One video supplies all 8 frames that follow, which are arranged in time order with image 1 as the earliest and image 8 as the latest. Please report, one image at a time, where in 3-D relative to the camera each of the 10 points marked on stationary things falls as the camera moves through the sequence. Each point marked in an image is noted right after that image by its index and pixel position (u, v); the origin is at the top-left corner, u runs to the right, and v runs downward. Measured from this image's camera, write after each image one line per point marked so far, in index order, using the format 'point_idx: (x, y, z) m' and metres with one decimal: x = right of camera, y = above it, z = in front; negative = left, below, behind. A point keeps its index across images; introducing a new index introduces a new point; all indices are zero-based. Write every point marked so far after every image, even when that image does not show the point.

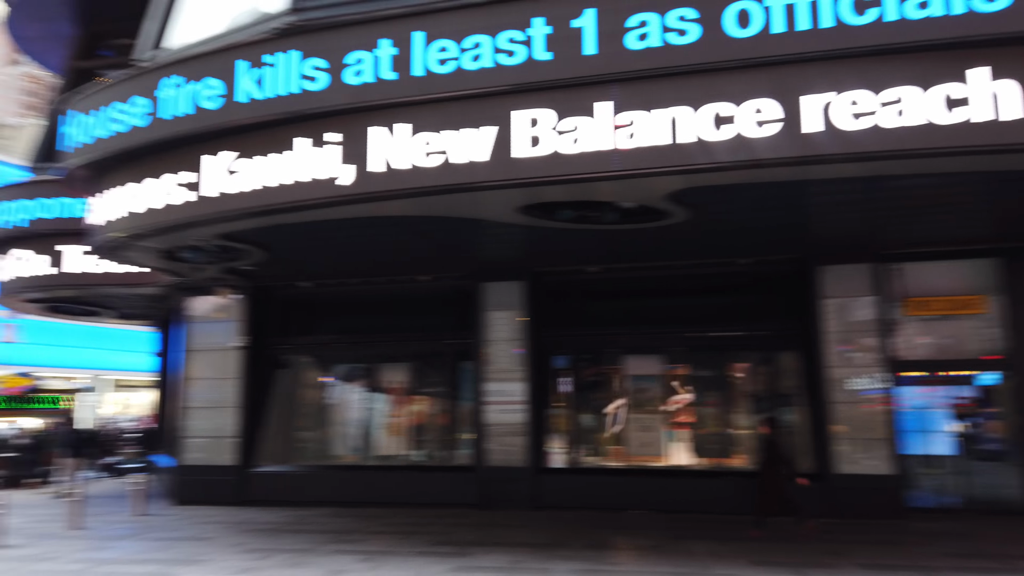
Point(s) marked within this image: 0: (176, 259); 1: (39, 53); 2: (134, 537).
0: (-5.0, +0.4, +11.5) m
1: (-12.2, +6.1, +20.1) m
2: (-6.0, -3.9, +12.1) m
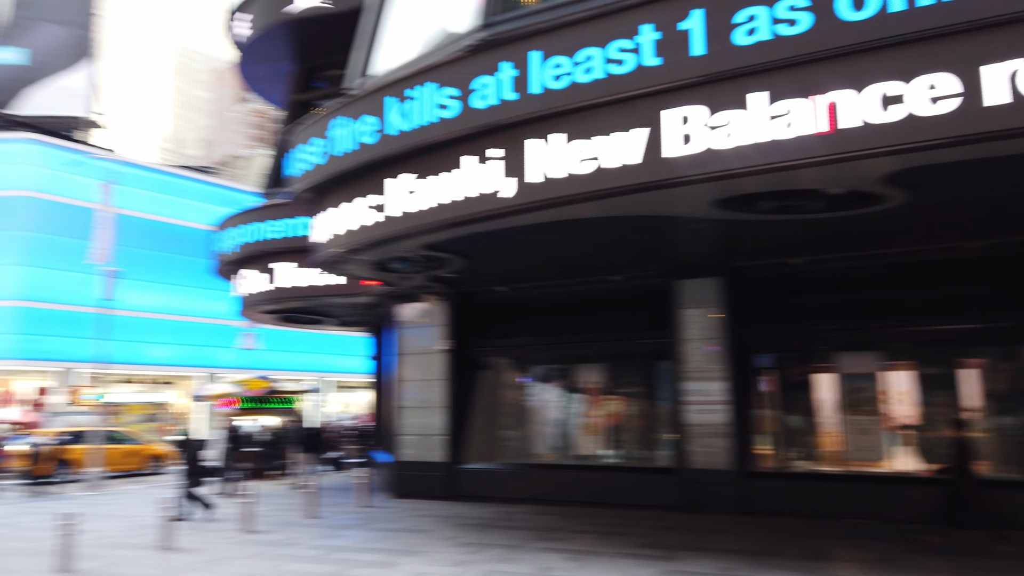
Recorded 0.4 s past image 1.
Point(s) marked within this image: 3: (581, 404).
0: (-2.0, +0.3, +12.3) m
1: (-7.1, +5.7, +22.5) m
2: (-2.6, -4.1, +13.2) m
3: (+1.3, -2.3, +15.0) m
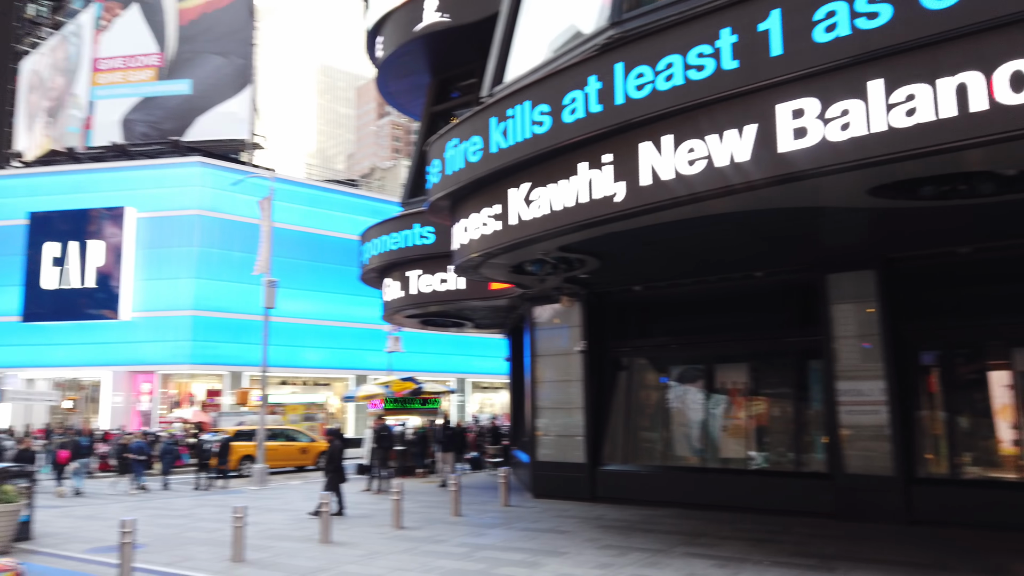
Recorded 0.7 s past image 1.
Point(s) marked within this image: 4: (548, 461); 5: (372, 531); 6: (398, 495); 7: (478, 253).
0: (+0.2, +0.3, +12.5) m
1: (-3.2, +5.6, +23.4) m
2: (-0.1, -4.2, +13.4) m
3: (+4.0, -2.2, +14.5) m
4: (+0.7, -3.6, +15.8) m
5: (-2.5, -4.3, +13.6) m
6: (-2.1, -3.8, +14.0) m
7: (-0.5, +0.5, +10.4) m
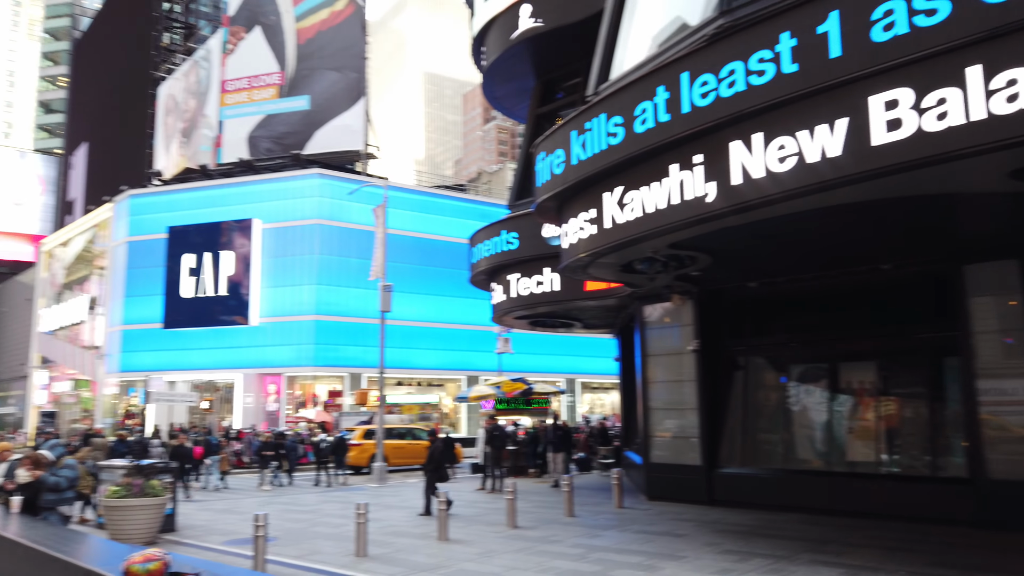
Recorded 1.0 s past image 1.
0: (+1.9, +0.3, +12.3) m
1: (+0.1, +5.5, +23.6) m
2: (+1.8, -4.2, +13.3) m
3: (+6.1, -2.1, +13.8) m
4: (+3.1, -3.5, +15.5) m
5: (-0.4, -4.4, +13.8) m
6: (0.0, -3.8, +14.1) m
7: (+1.0, +0.5, +10.4) m
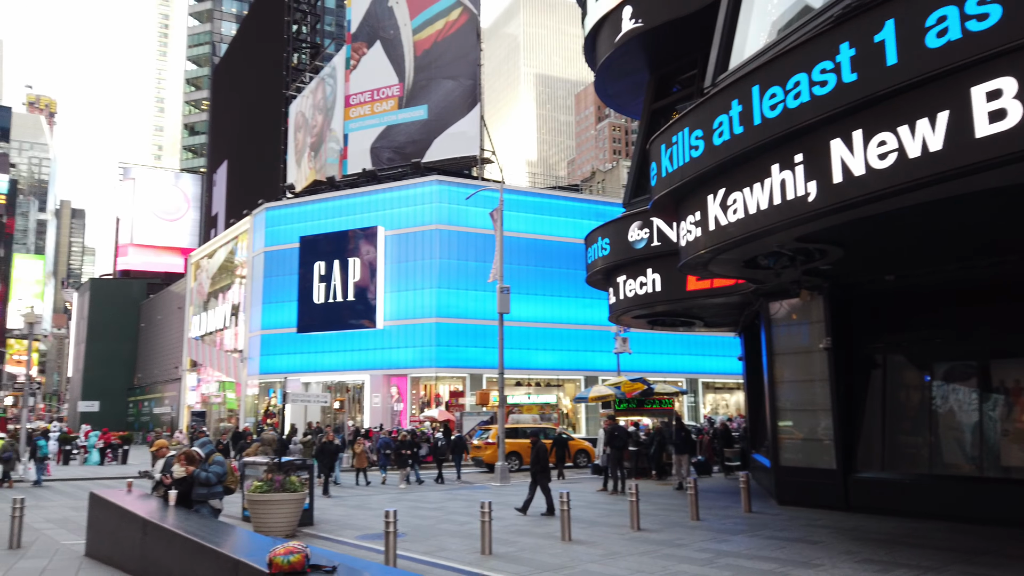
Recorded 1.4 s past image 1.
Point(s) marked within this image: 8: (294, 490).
0: (+3.8, +0.3, +11.9) m
1: (+3.5, +5.6, +23.3) m
2: (+3.9, -4.1, +12.8) m
3: (+8.1, -2.0, +12.7) m
4: (+5.5, -3.5, +14.9) m
5: (+1.8, -4.4, +13.7) m
6: (+2.3, -3.8, +13.9) m
7: (+2.6, +0.5, +10.1) m
8: (-4.0, -3.7, +14.1) m
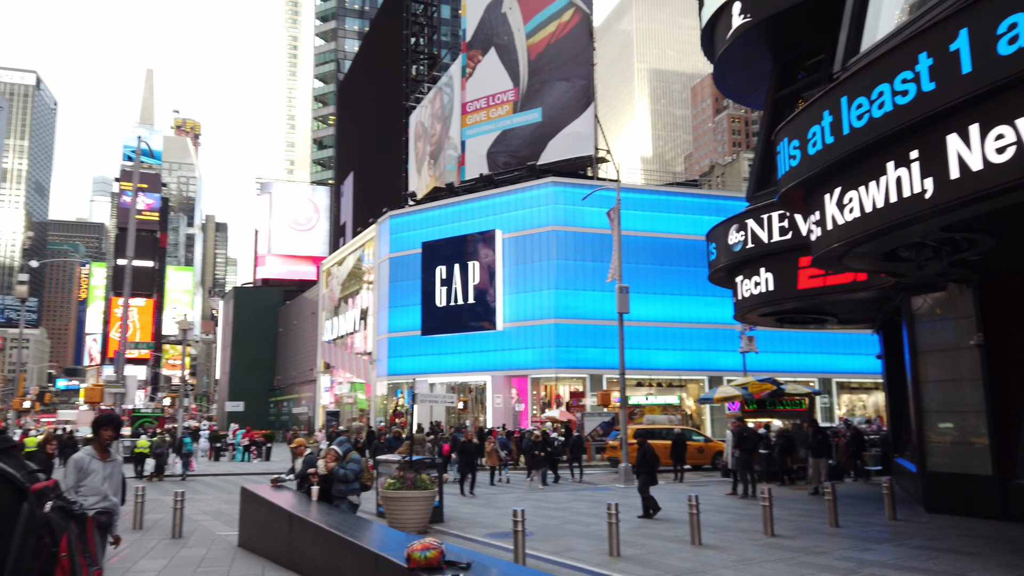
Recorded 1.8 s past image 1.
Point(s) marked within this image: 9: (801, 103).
0: (+5.6, +0.4, +11.2) m
1: (+7.0, +5.6, +22.6) m
2: (+6.0, -4.0, +12.1) m
3: (+10.1, -1.8, +11.3) m
4: (+7.8, -3.3, +13.9) m
5: (+4.0, -4.3, +13.3) m
6: (+4.5, -3.7, +13.5) m
7: (+4.1, +0.6, +9.7) m
8: (-1.7, -3.8, +14.6) m
9: (+7.4, +4.8, +19.7) m
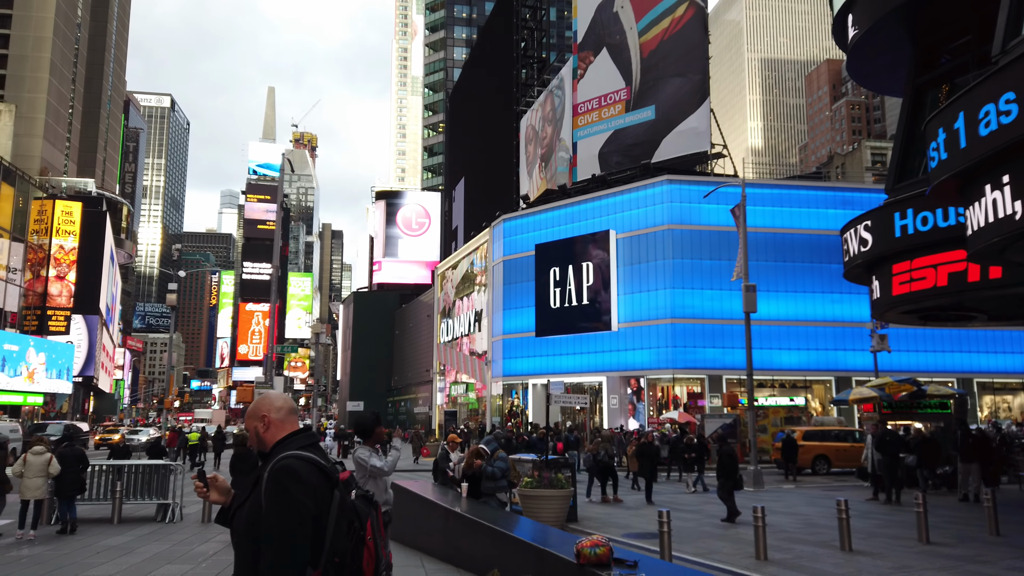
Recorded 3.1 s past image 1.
0: (+7.7, +0.5, +10.5) m
1: (+10.5, +5.7, +21.6) m
2: (+8.2, -3.9, +11.3) m
3: (+12.1, -1.6, +10.0) m
4: (+10.3, -3.2, +12.9) m
5: (+6.4, -4.3, +12.7) m
6: (+6.9, -3.7, +12.9) m
7: (+6.0, +0.6, +9.2) m
8: (+1.0, -3.9, +14.8) m
9: (+10.5, +4.9, +18.7) m
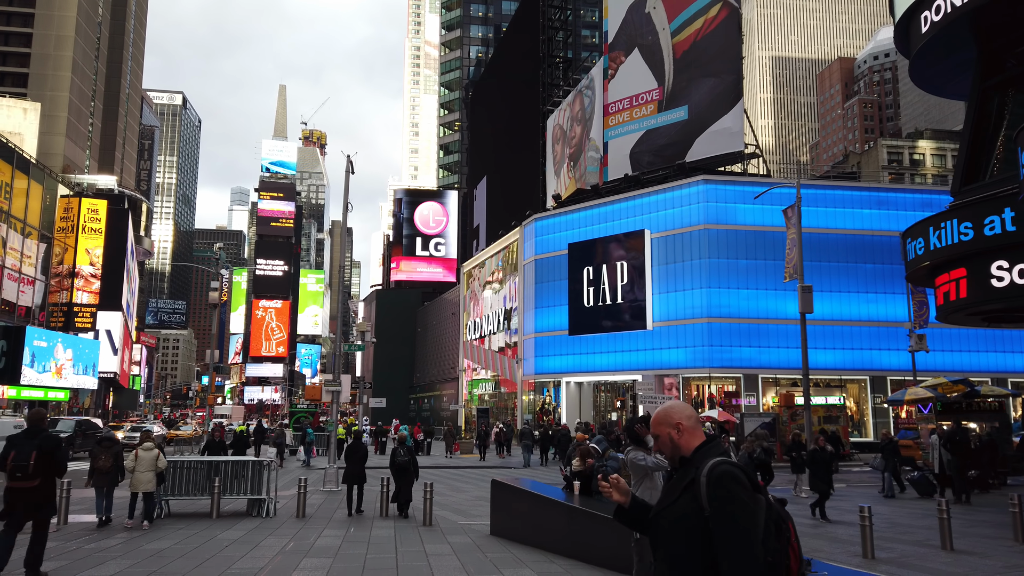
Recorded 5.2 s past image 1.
0: (+9.4, +0.4, +10.8) m
1: (+12.3, +5.7, +21.8) m
2: (+10.0, -4.0, +11.6) m
3: (+13.9, -1.7, +10.3) m
4: (+12.0, -3.3, +13.2) m
5: (+8.2, -4.3, +13.1) m
6: (+8.7, -3.7, +13.2) m
7: (+7.7, +0.5, +9.5) m
8: (+2.7, -3.9, +15.1) m
9: (+12.4, +4.8, +19.0) m
